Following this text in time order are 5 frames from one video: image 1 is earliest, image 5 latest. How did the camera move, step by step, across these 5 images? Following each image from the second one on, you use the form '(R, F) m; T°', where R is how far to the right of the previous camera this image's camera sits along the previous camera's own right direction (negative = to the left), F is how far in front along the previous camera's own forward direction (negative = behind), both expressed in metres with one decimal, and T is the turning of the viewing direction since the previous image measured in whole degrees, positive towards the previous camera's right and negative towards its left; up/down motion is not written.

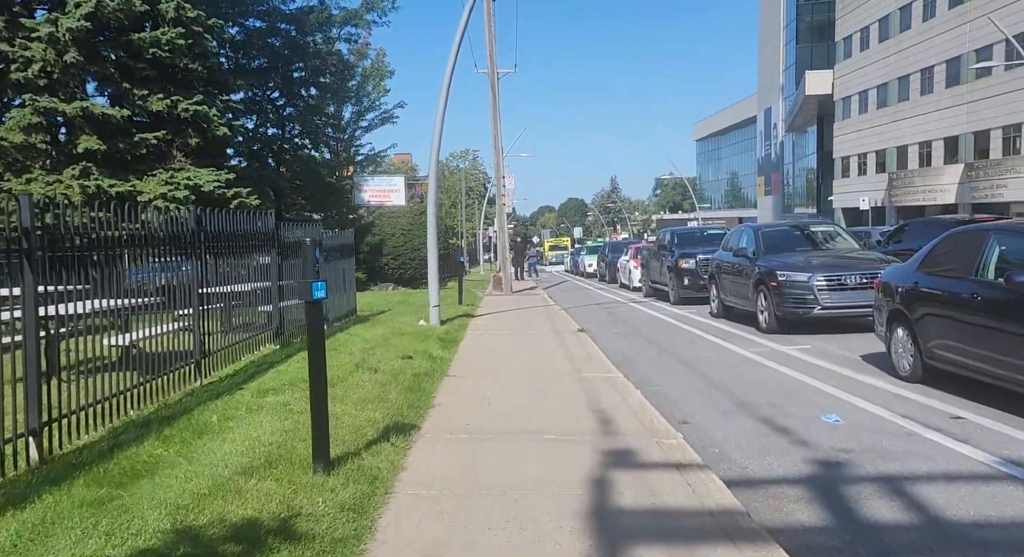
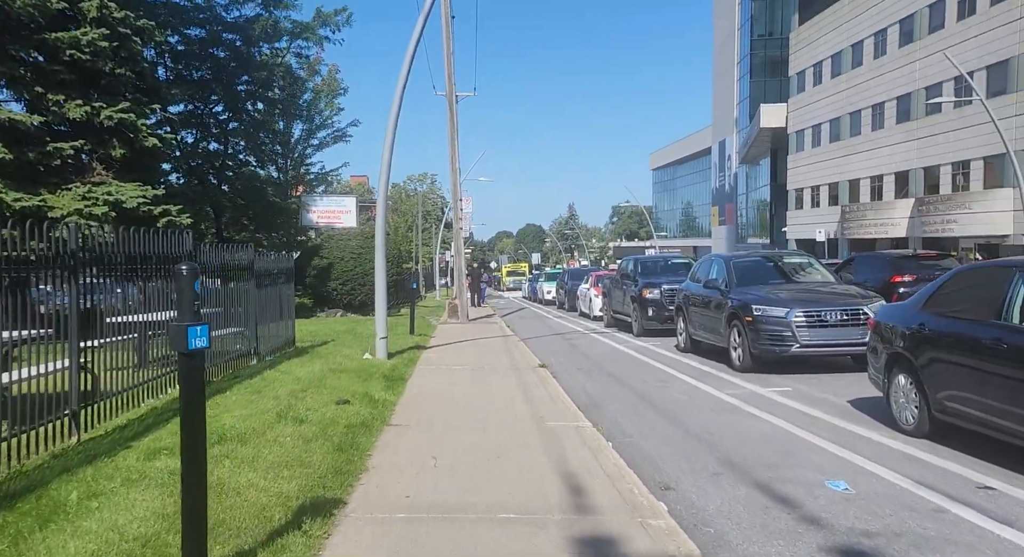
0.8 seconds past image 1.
(0.0, +1.1) m; +3°
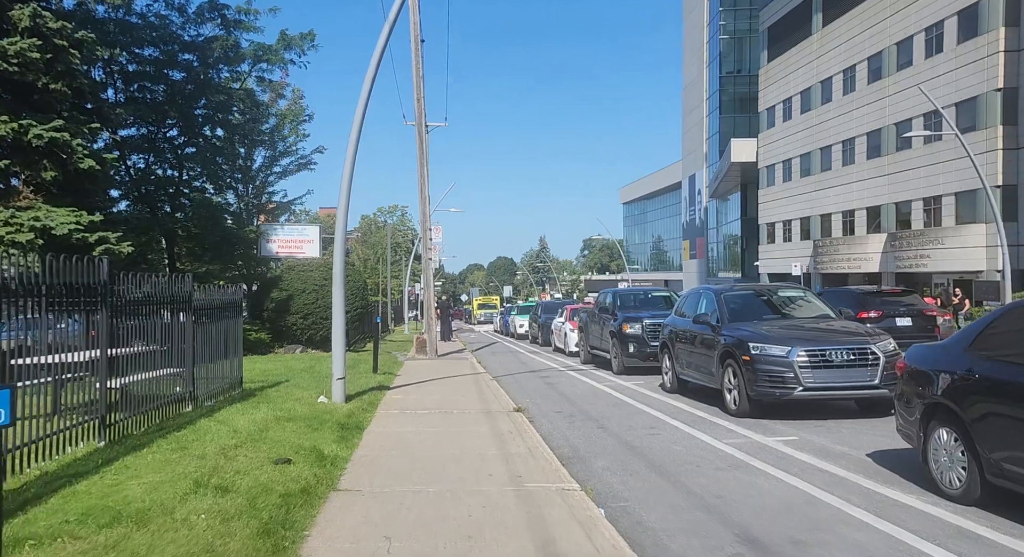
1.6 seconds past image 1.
(0.0, +1.1) m; +2°
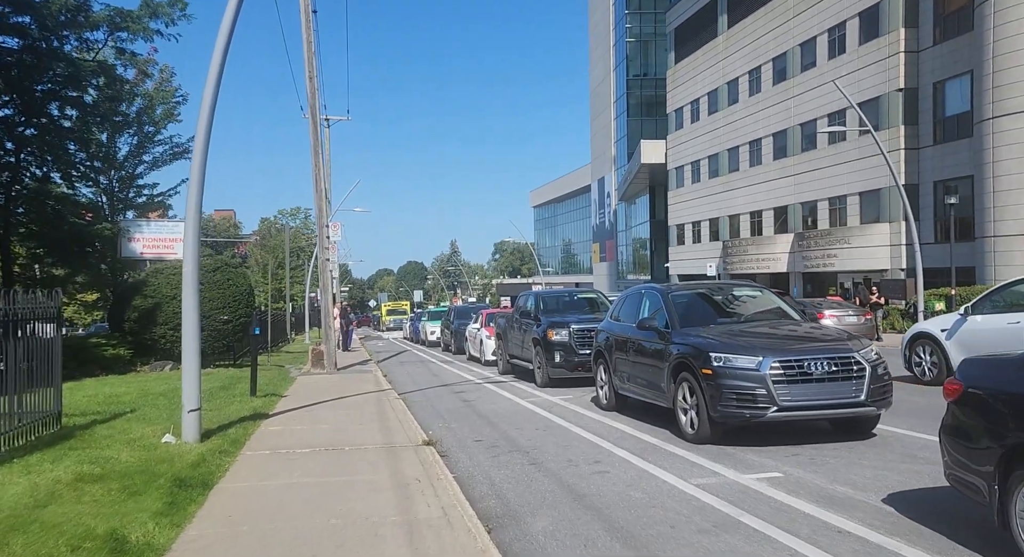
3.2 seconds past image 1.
(+0.1, +2.2) m; +7°
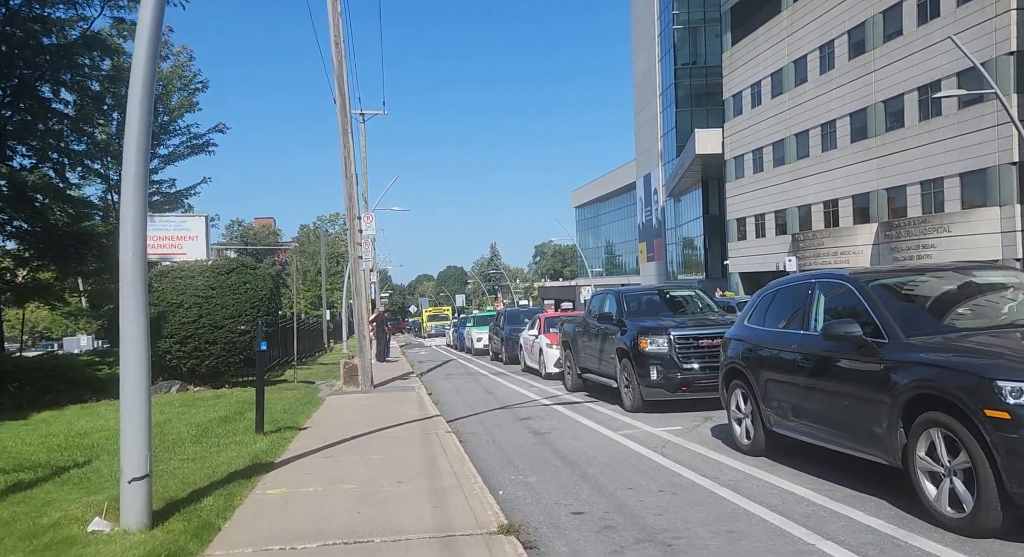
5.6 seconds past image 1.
(-0.6, +3.3) m; -3°
